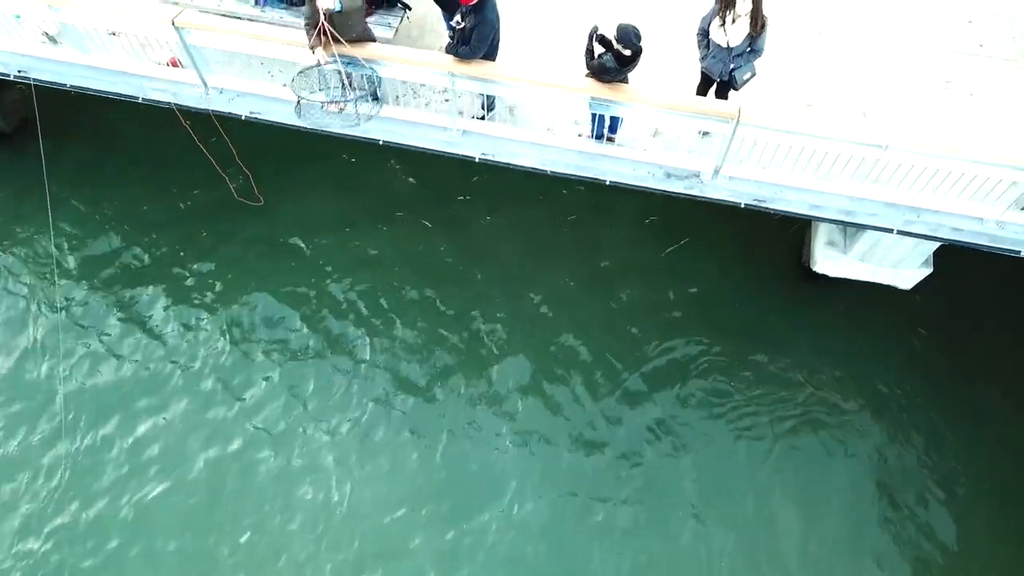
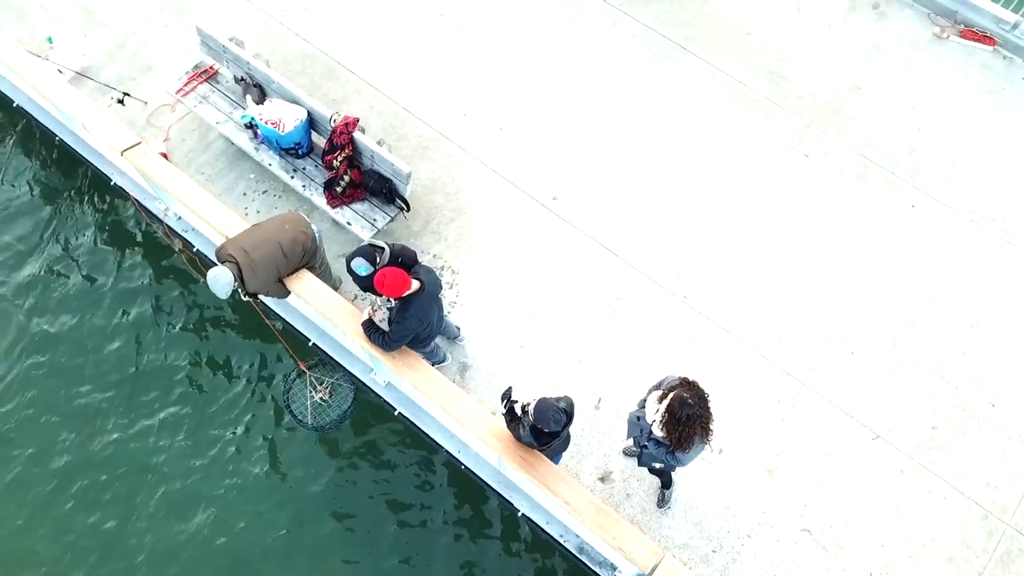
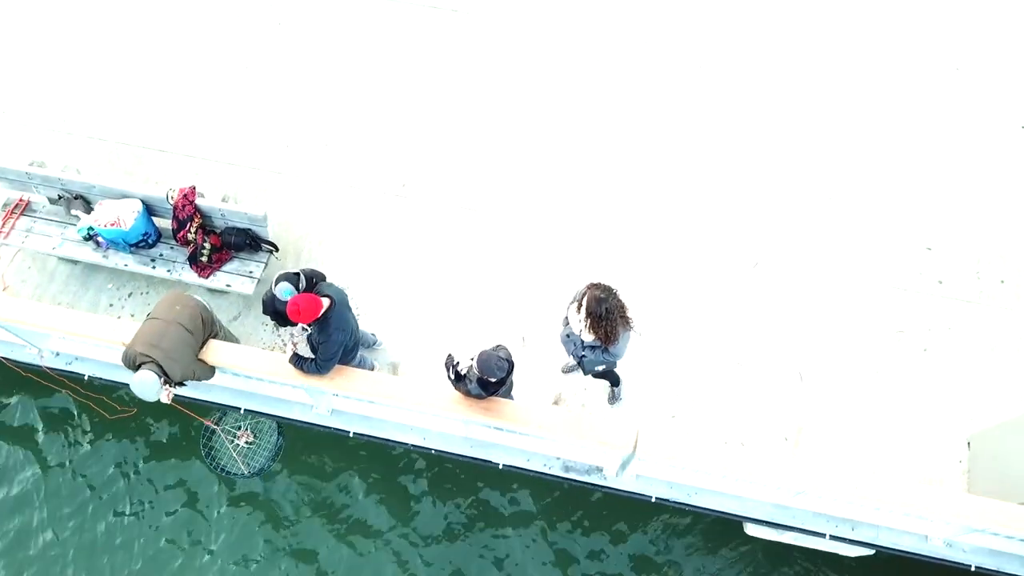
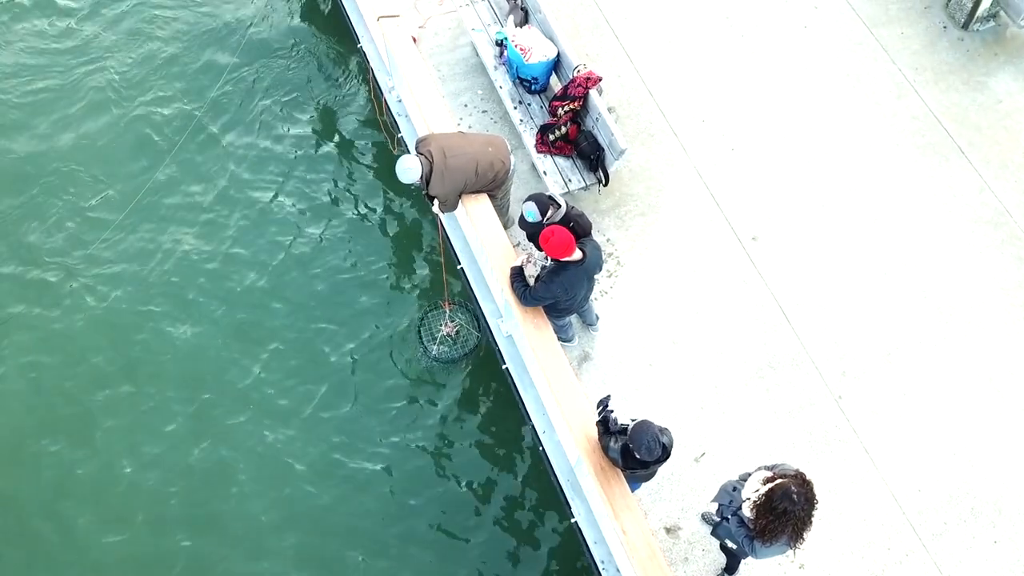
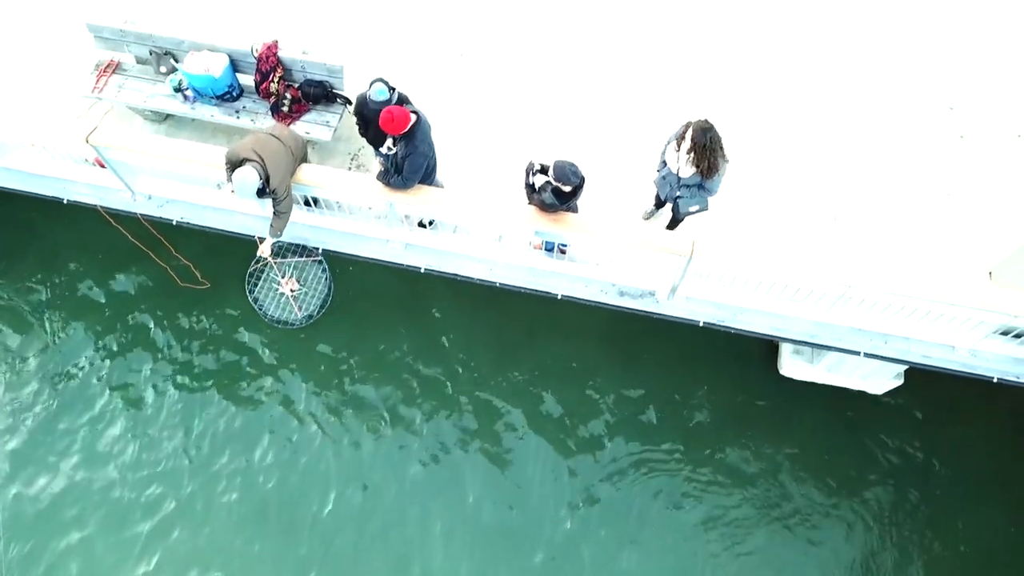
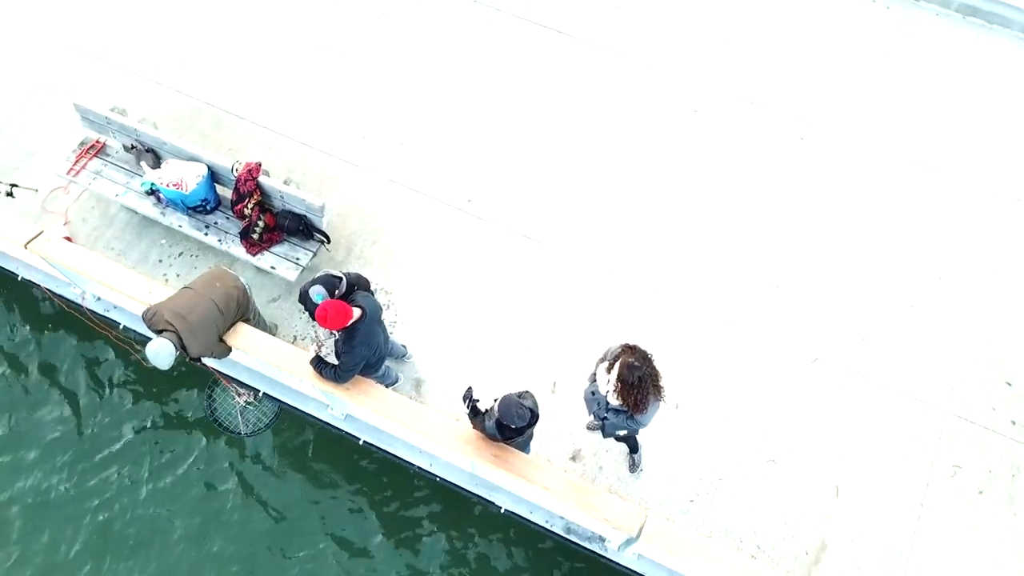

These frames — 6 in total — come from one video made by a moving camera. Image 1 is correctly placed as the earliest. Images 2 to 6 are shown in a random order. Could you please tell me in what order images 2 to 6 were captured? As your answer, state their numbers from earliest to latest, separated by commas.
5, 3, 6, 2, 4
